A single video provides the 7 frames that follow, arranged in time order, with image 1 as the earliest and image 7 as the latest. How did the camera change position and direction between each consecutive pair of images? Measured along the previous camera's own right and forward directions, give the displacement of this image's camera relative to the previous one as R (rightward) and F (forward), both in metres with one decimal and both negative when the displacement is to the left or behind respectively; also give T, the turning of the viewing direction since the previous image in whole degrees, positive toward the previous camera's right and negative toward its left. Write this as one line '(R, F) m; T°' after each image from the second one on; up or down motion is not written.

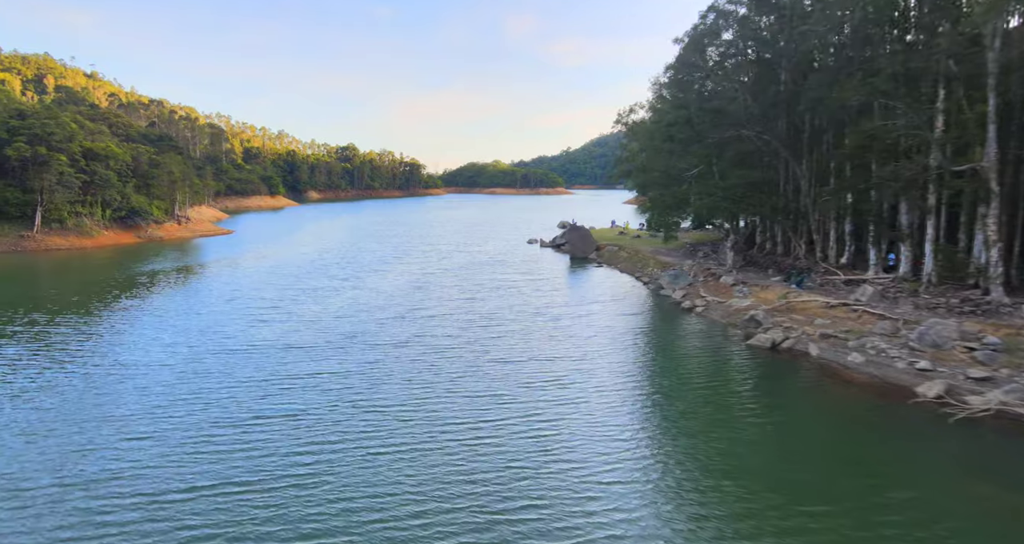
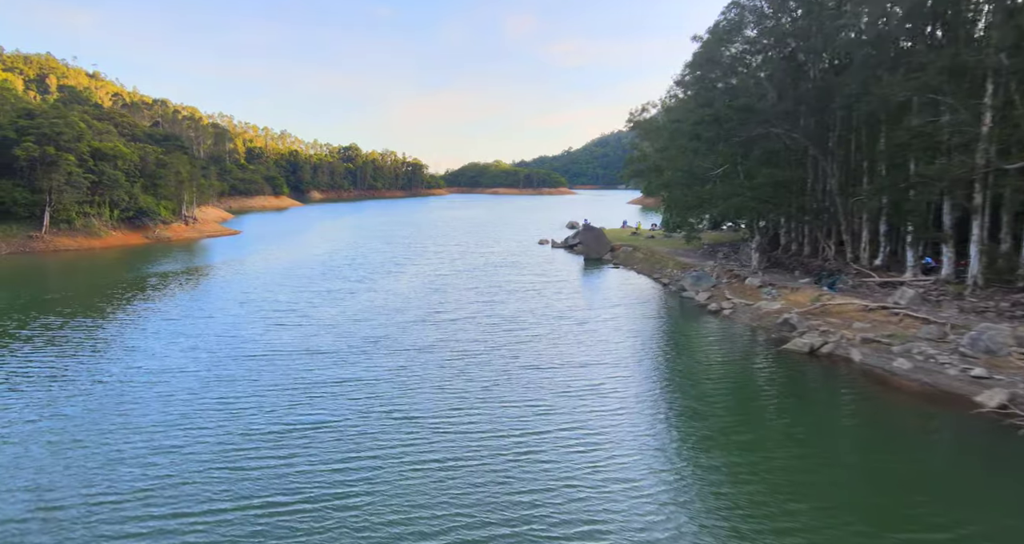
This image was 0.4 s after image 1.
(-1.0, +0.7) m; 0°
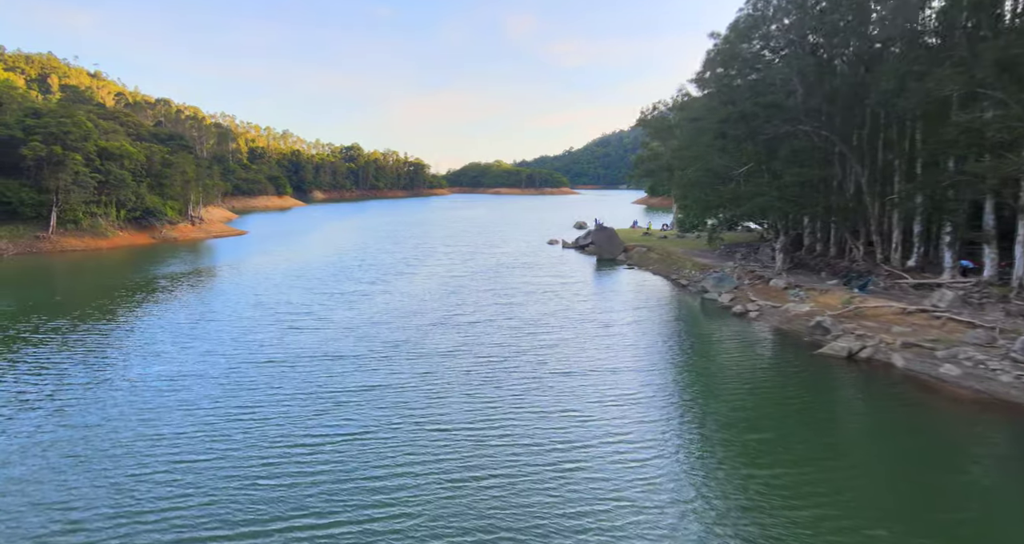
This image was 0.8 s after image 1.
(-1.0, +0.7) m; 0°
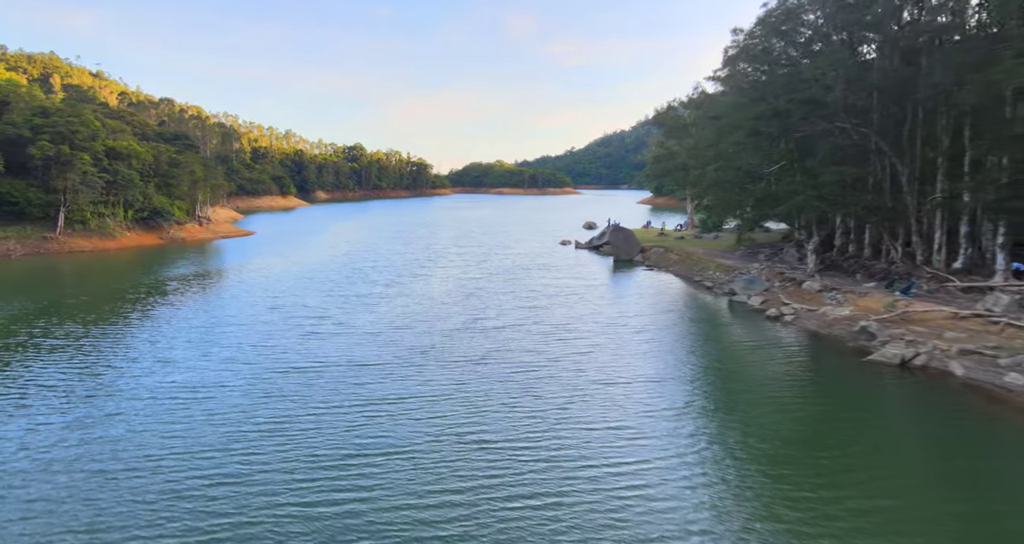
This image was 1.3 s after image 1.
(-1.2, +1.0) m; 0°
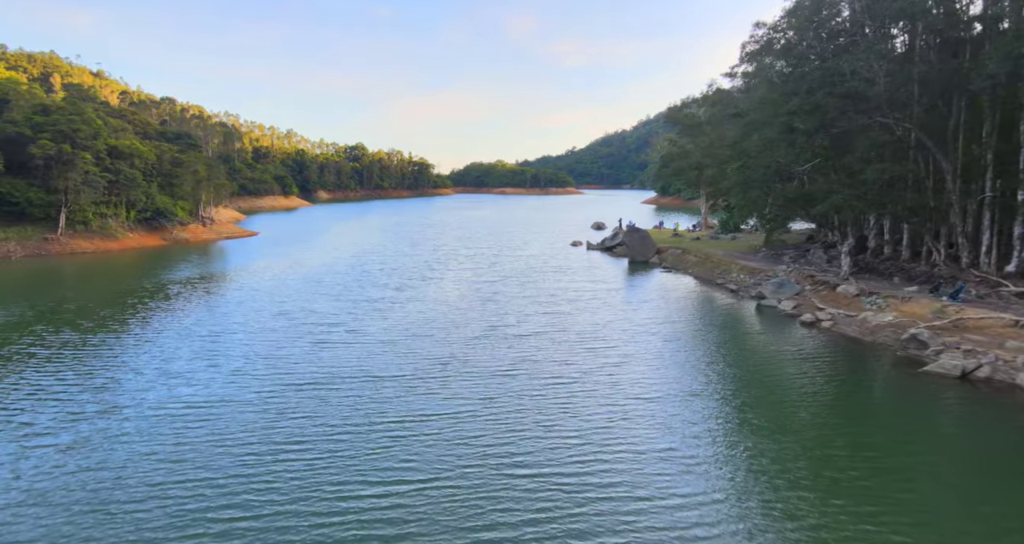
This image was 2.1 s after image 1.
(-1.0, +1.4) m; 0°
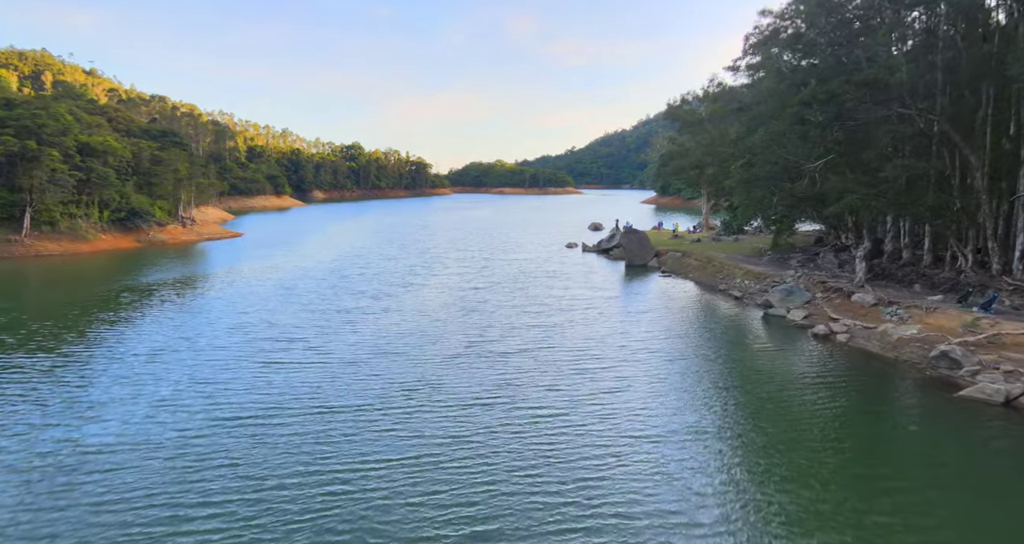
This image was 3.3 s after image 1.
(+0.7, +2.6) m; 0°
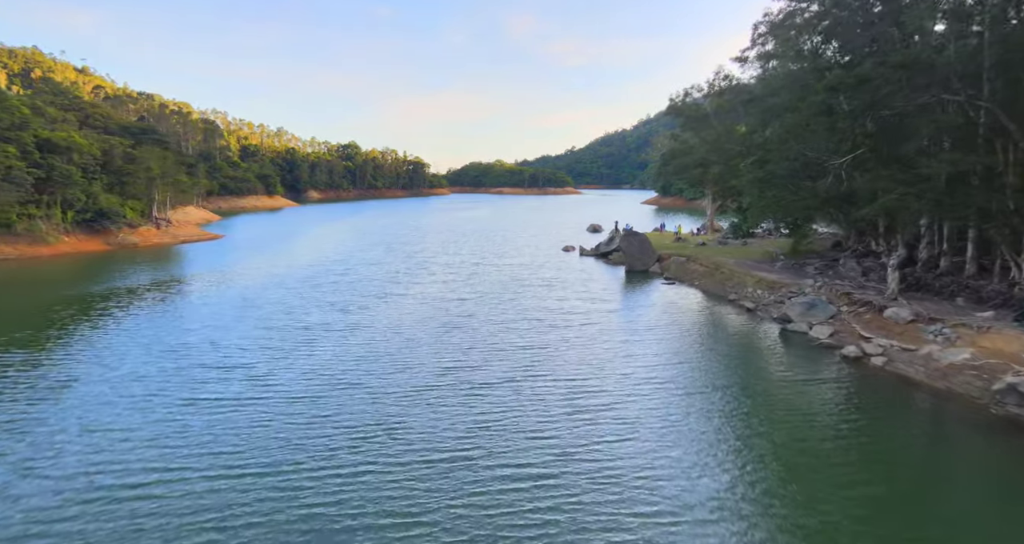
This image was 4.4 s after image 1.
(+0.6, +3.4) m; 0°
